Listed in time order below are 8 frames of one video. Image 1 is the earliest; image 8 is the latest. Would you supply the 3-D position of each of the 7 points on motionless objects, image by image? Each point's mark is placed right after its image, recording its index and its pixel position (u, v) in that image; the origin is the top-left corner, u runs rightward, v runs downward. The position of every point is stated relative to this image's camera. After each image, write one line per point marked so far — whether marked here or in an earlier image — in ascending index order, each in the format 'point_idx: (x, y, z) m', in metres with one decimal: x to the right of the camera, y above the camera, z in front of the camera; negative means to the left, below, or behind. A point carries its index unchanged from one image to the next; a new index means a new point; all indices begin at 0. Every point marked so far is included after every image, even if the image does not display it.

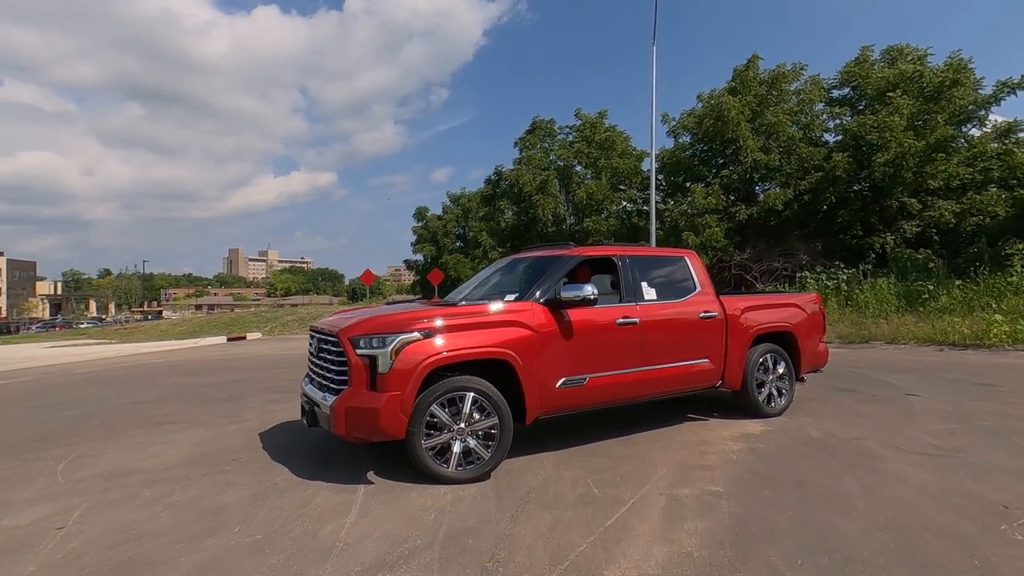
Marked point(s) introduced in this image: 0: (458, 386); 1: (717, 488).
0: (-0.5, -0.8, +4.6) m
1: (+1.6, -1.6, +4.4) m
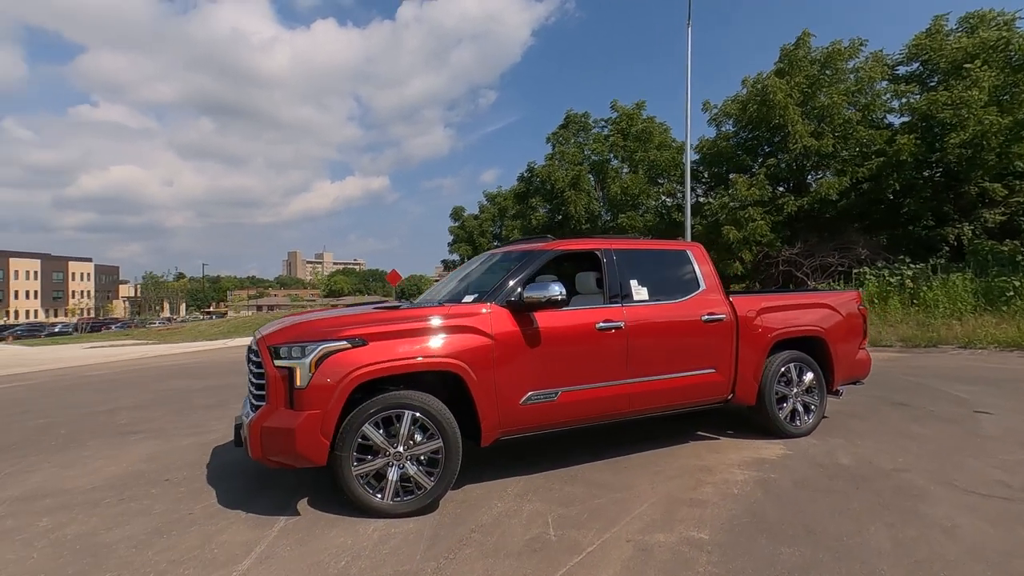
0: (-0.9, -0.8, +3.9) m
1: (+1.2, -1.6, +3.5) m
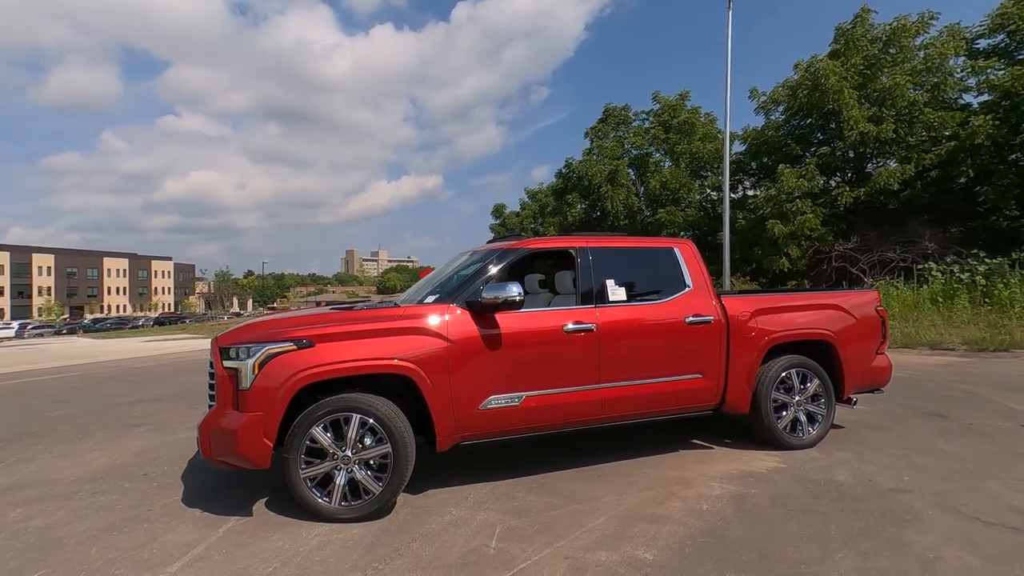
0: (-1.2, -0.9, +3.9) m
1: (+0.8, -1.6, +3.3) m
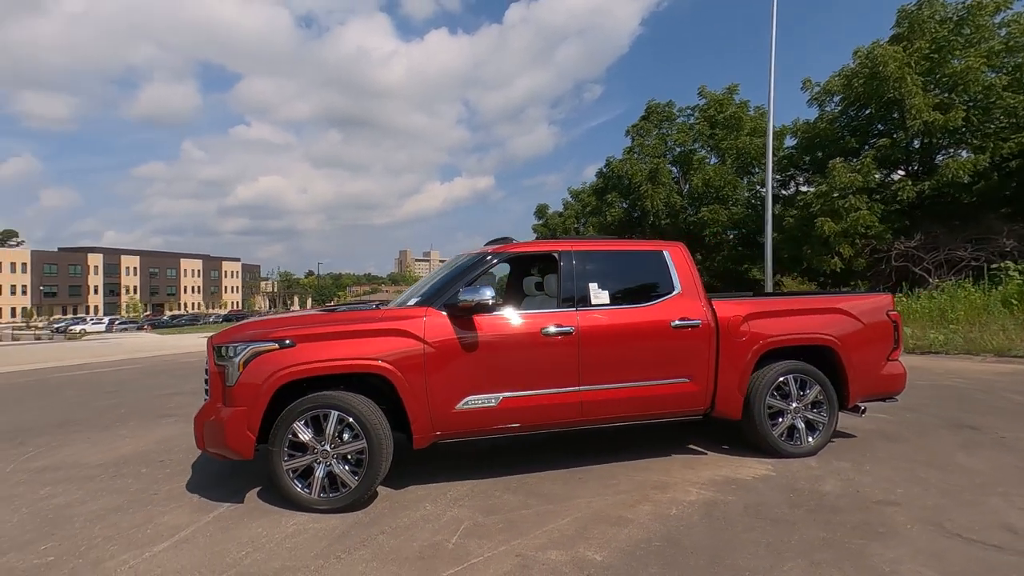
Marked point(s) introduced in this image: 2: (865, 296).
0: (-1.5, -0.9, +4.1) m
1: (+0.5, -1.7, +3.3) m
2: (+3.6, -0.1, +5.5) m
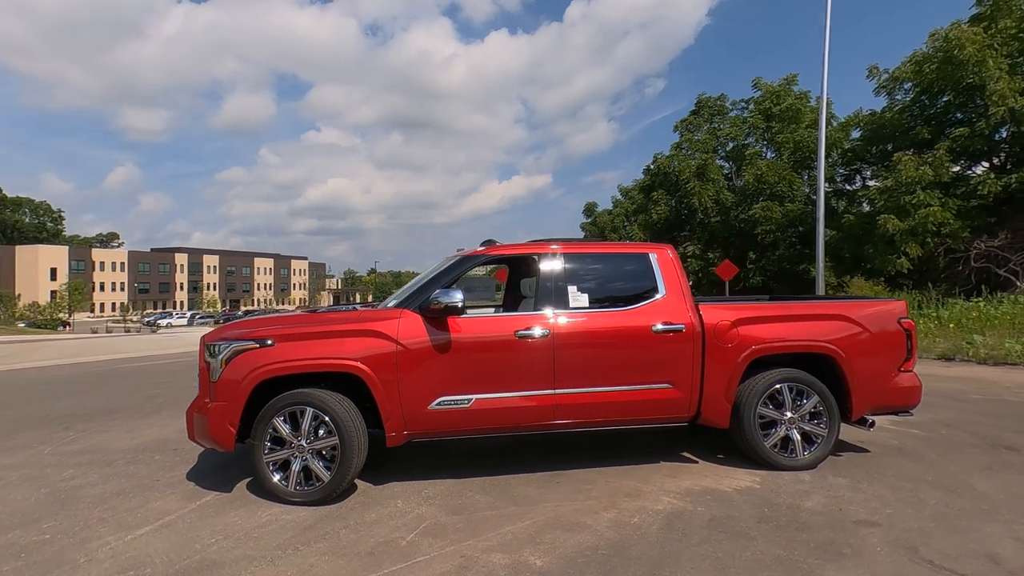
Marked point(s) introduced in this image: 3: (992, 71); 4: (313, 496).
0: (-1.7, -0.9, +4.3) m
1: (+0.1, -1.7, +3.3) m
2: (+3.4, -0.1, +5.1) m
3: (+16.6, +7.6, +19.0) m
4: (-1.6, -1.6, +4.3) m
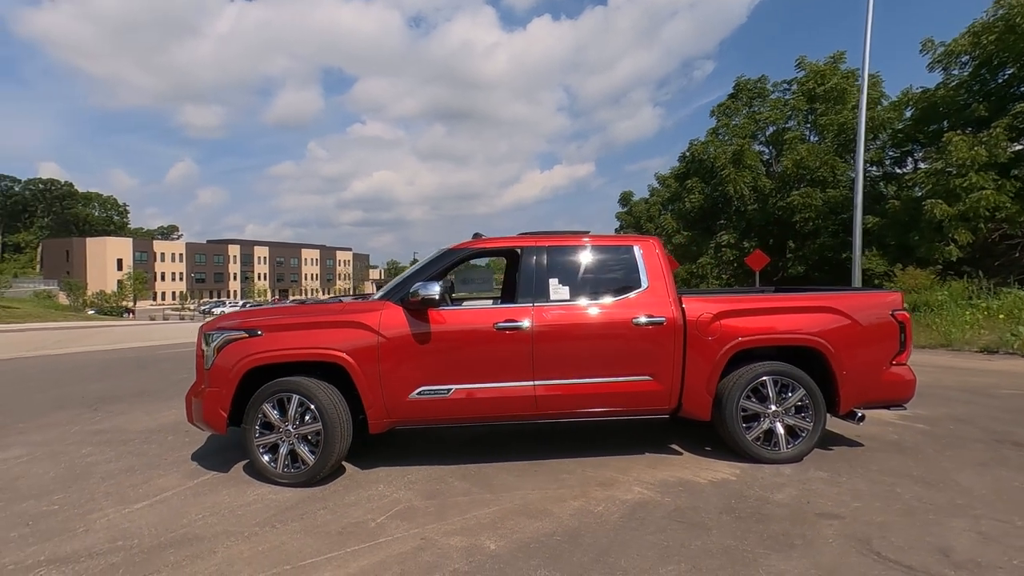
0: (-1.9, -0.8, +4.6) m
1: (-0.2, -1.7, +3.4) m
2: (+3.2, -0.1, +5.0) m
3: (+17.4, +7.9, +17.7) m
4: (-1.8, -1.6, +4.5) m
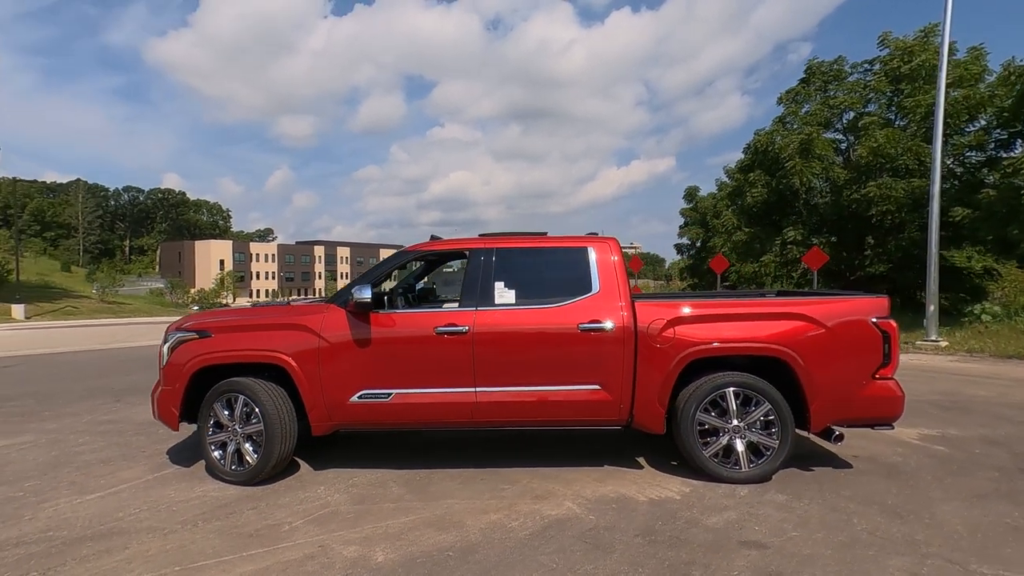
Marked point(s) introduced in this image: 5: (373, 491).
0: (-2.5, -0.9, +4.7) m
1: (-0.8, -1.7, +3.4) m
2: (+2.7, -0.1, +4.4) m
3: (+18.5, +7.9, +15.0) m
4: (-2.3, -1.6, +4.6) m
5: (-1.2, -1.7, +4.5) m
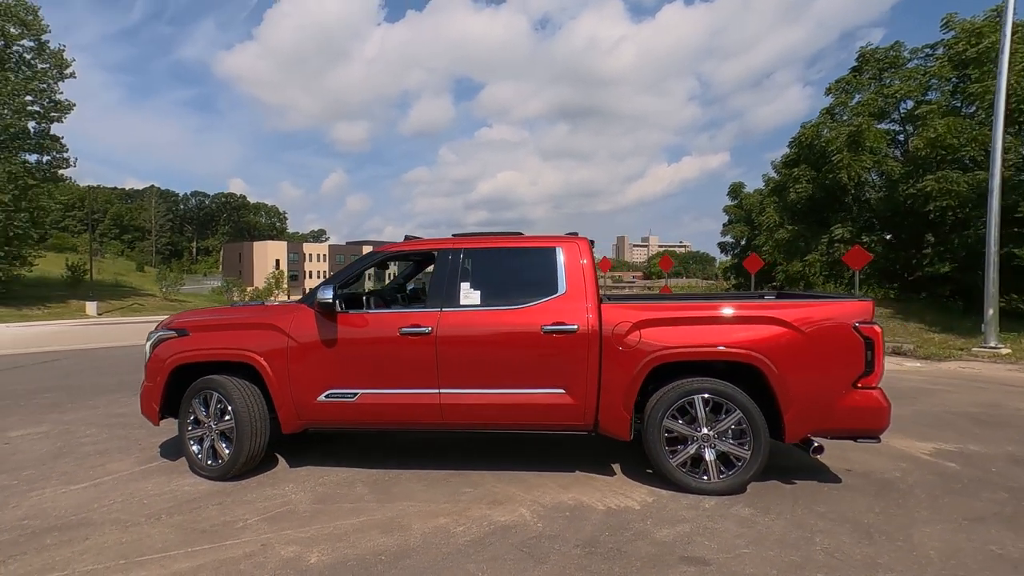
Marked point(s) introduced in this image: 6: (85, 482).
0: (-2.8, -0.9, +4.8) m
1: (-1.3, -1.7, +3.4) m
2: (+2.4, -0.1, +4.1) m
3: (+19.1, +7.9, +13.3) m
4: (-2.6, -1.6, +4.8) m
5: (-1.5, -1.7, +4.5) m
6: (-3.7, -1.7, +4.7) m
